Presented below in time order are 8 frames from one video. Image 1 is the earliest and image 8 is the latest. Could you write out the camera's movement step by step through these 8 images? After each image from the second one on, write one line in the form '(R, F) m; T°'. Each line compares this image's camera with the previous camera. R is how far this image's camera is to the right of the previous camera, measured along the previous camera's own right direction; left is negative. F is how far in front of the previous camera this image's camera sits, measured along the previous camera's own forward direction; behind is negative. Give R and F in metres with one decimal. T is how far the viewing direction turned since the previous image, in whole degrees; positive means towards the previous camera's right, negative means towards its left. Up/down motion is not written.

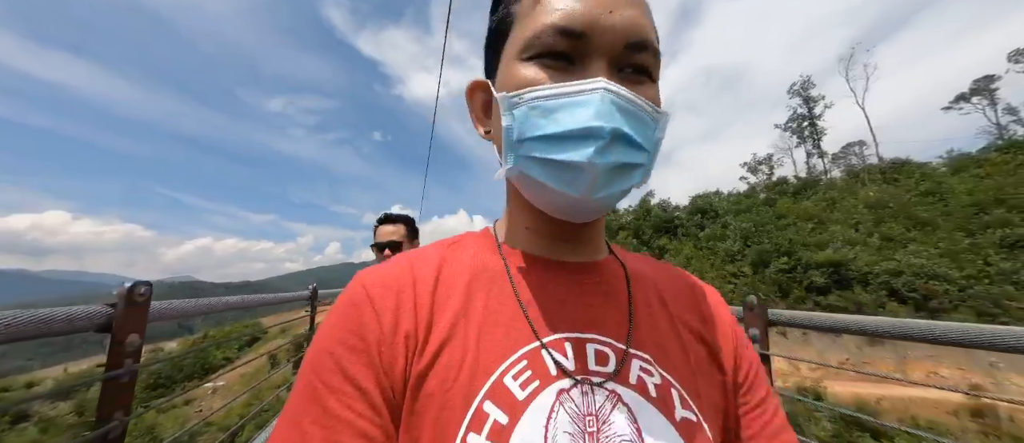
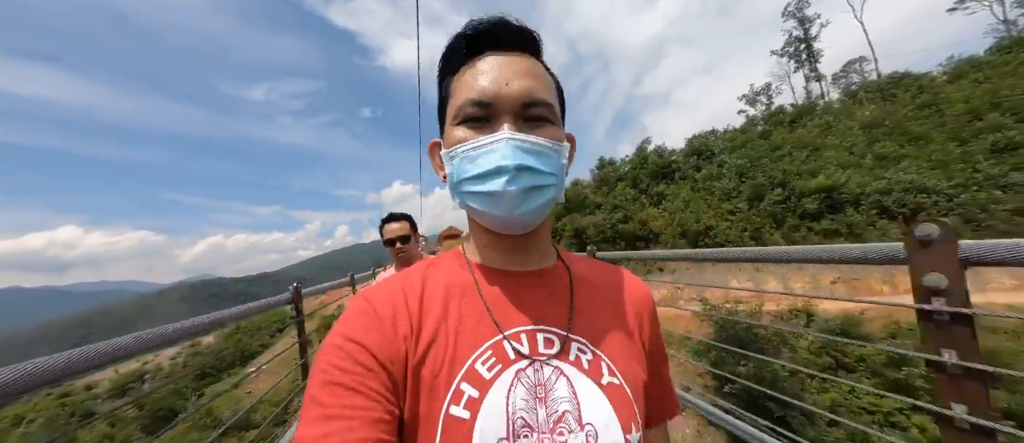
(0.0, -0.1) m; 0°
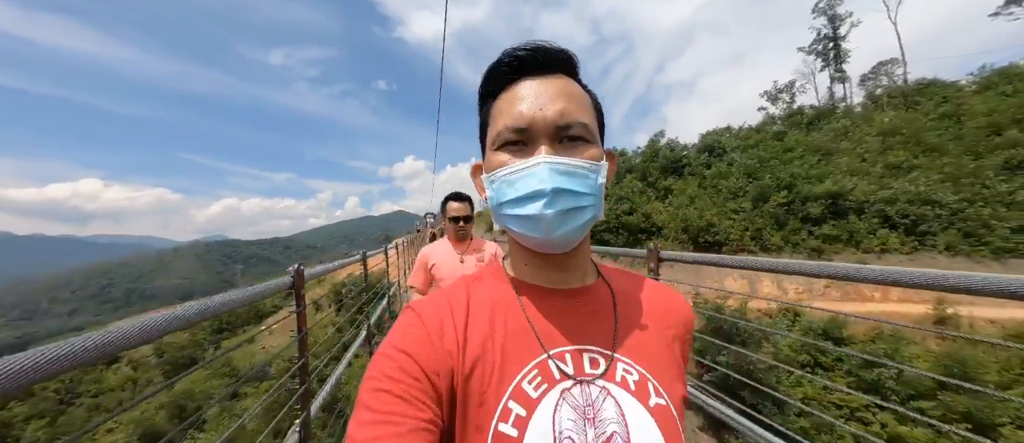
(-0.1, -0.2) m; -1°
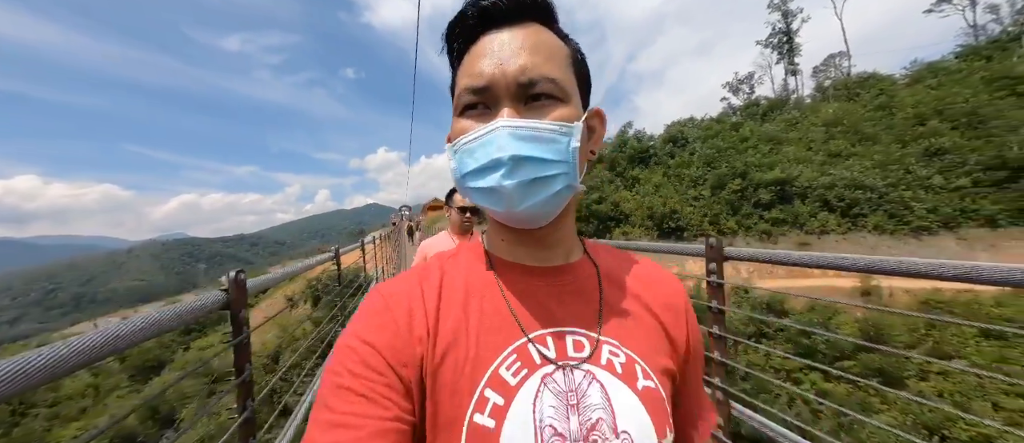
(+0.2, -0.1) m; +4°
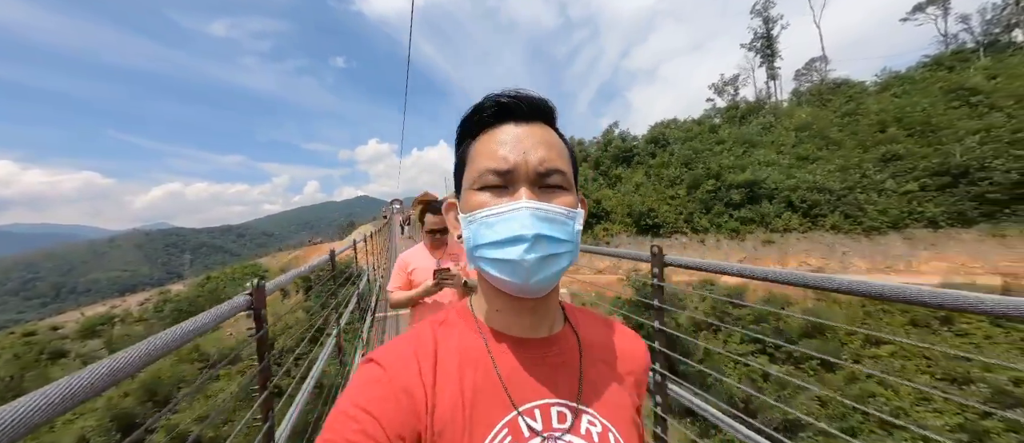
(+0.1, -0.4) m; +2°
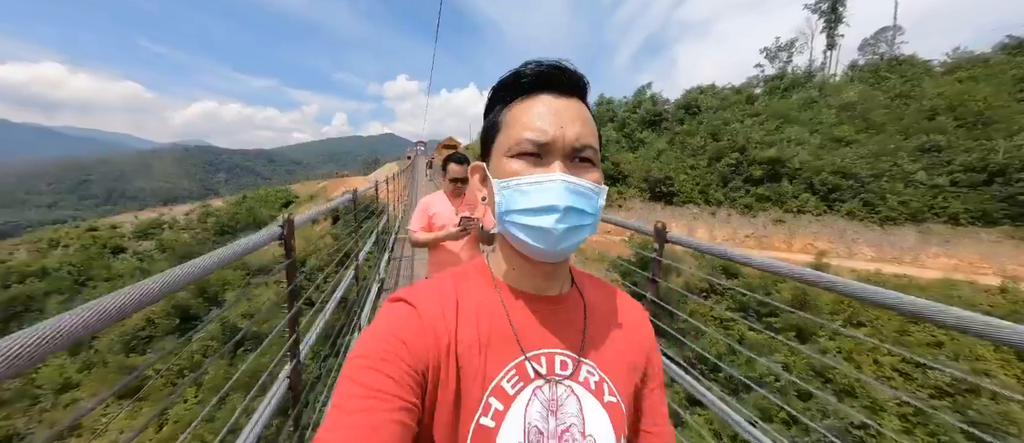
(-0.1, -0.4) m; -2°
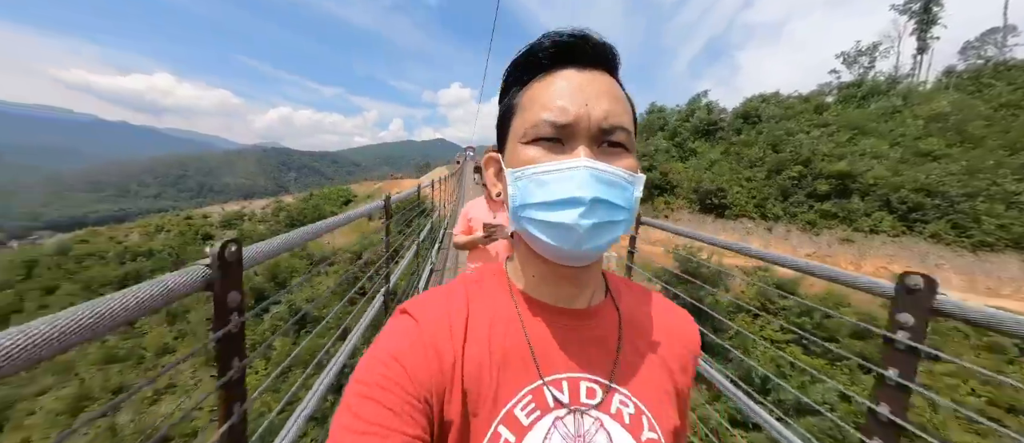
(-0.4, -0.3) m; -6°
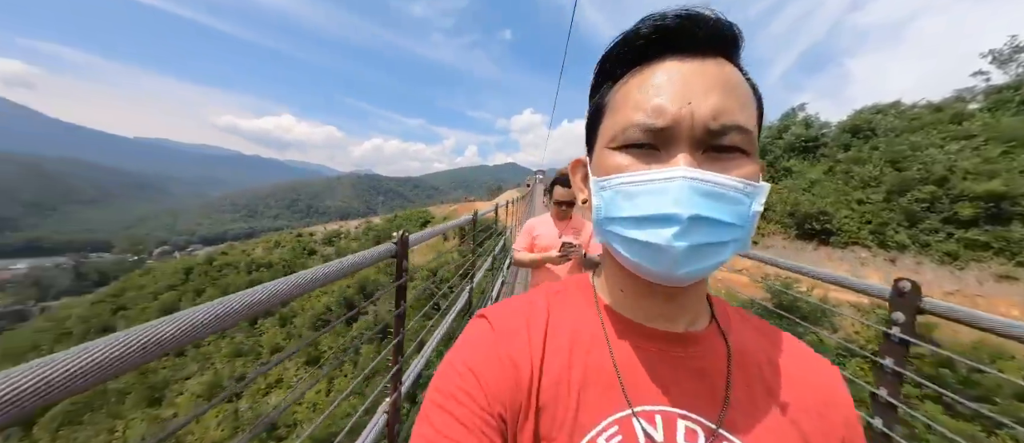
(-0.3, -0.5) m; -11°
